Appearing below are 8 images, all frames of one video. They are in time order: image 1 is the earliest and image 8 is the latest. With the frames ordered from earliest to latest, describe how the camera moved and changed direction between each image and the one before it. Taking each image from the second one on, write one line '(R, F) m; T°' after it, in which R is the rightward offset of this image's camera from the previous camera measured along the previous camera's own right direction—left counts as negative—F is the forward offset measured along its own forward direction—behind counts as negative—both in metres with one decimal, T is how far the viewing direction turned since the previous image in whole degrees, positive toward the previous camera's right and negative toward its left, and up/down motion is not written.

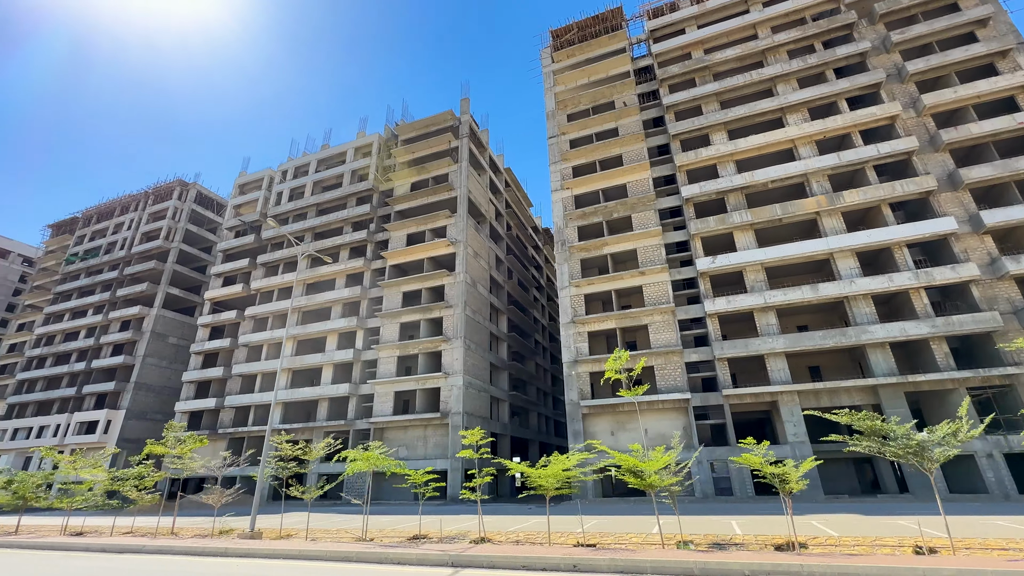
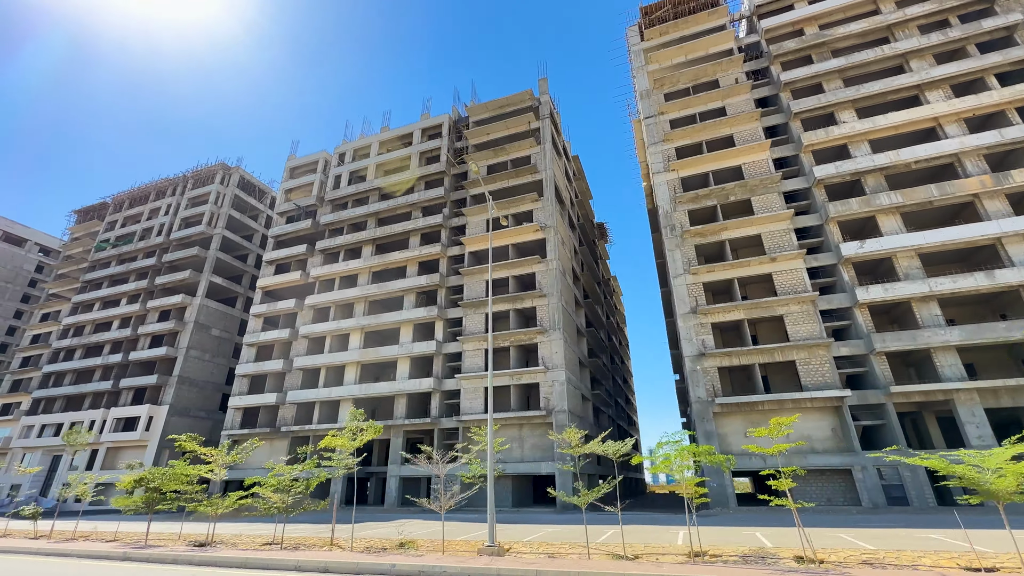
(-9.1, +3.4) m; +1°
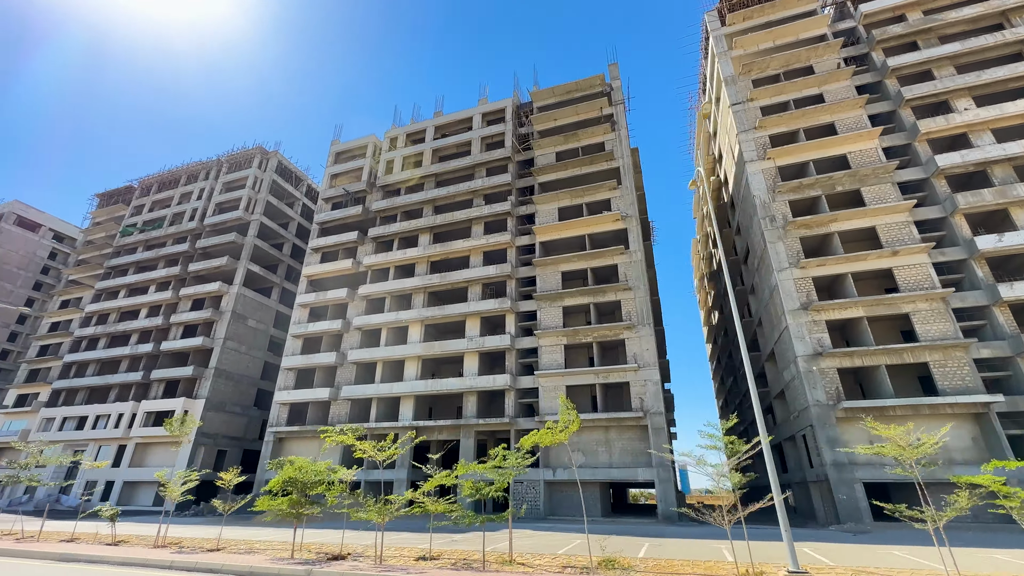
(-7.0, +2.8) m; +1°
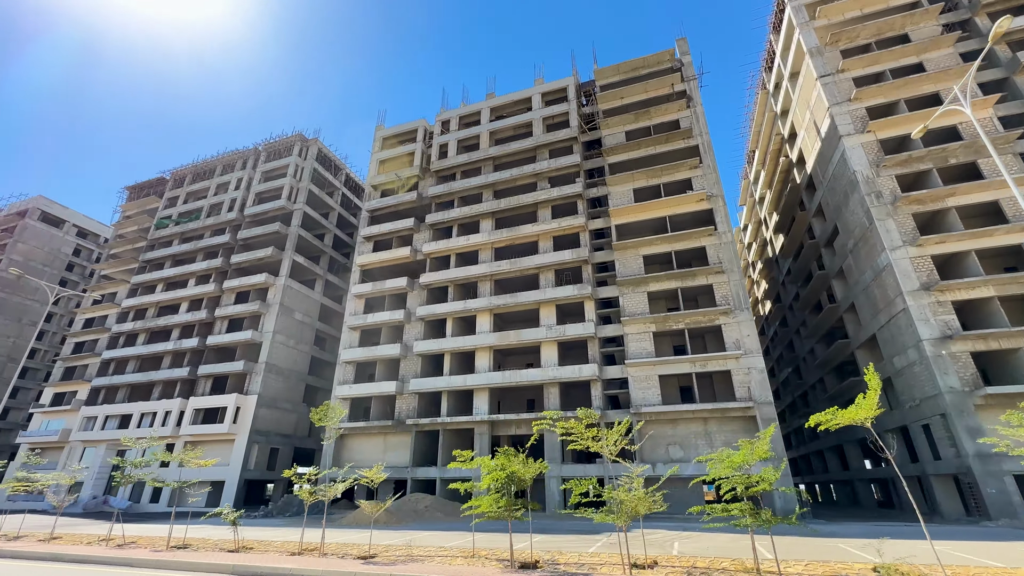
(-6.3, +2.2) m; 0°
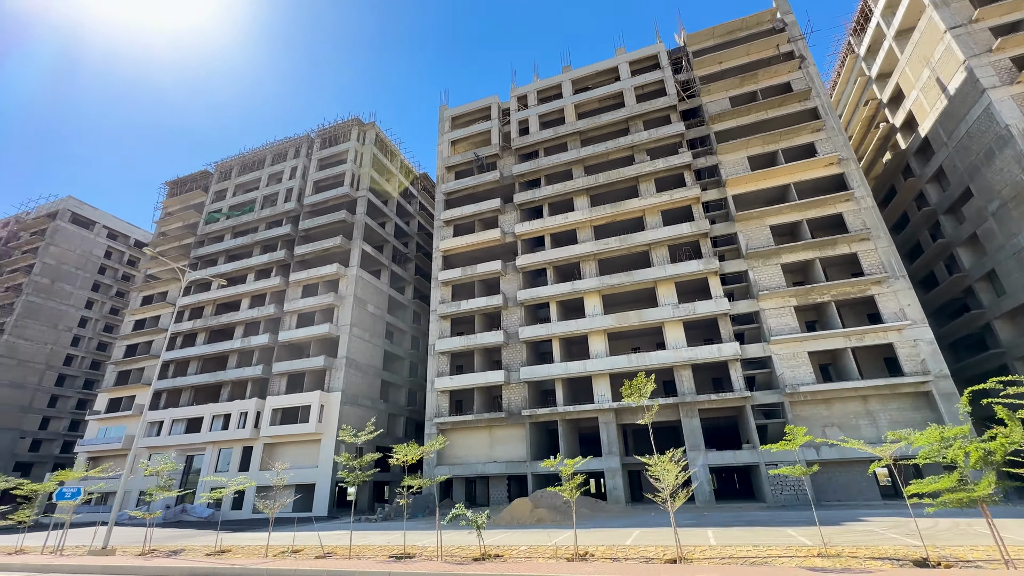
(-9.2, +2.6) m; 0°
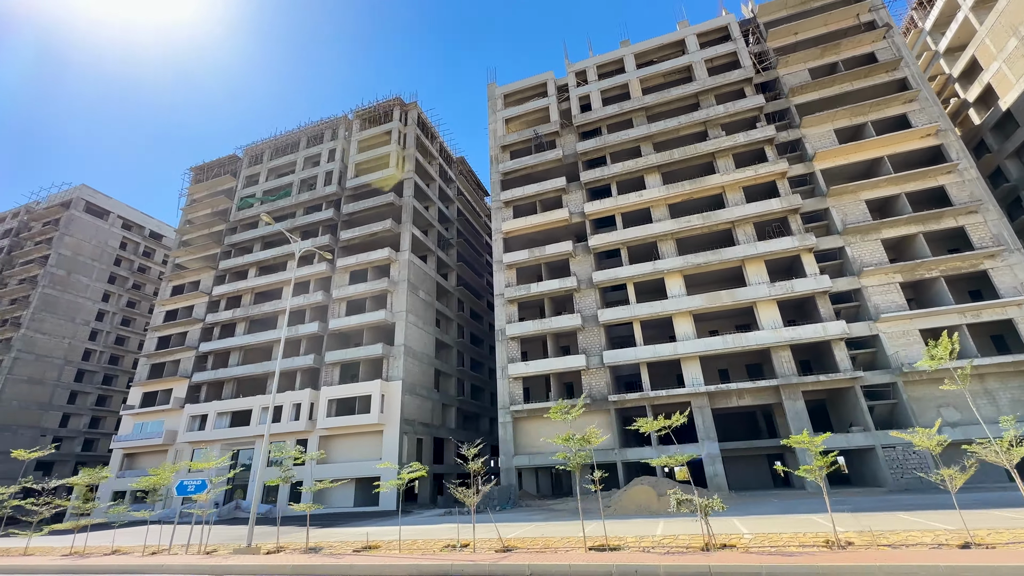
(-6.7, +1.8) m; +1°
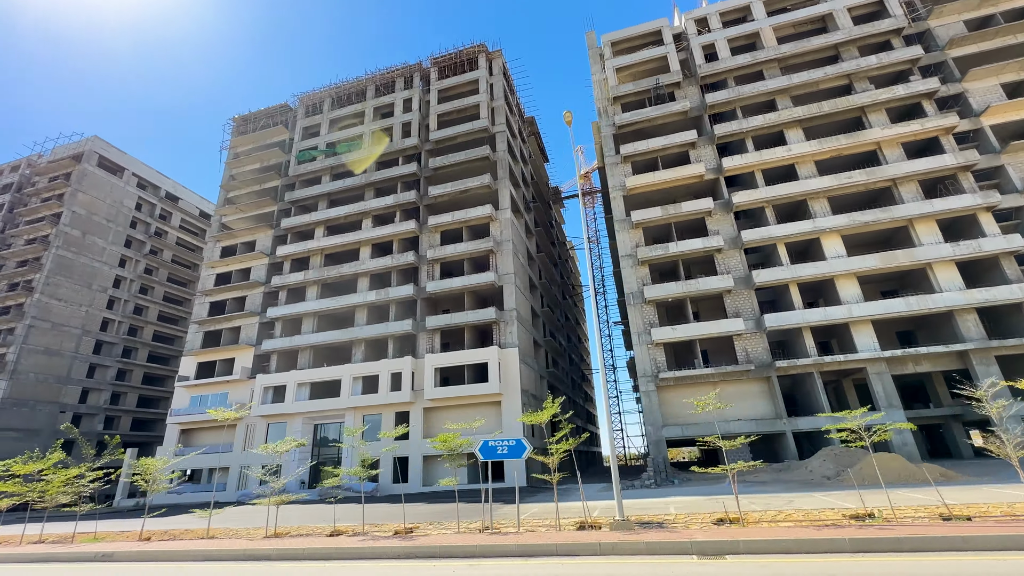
(-12.5, +3.6) m; +3°
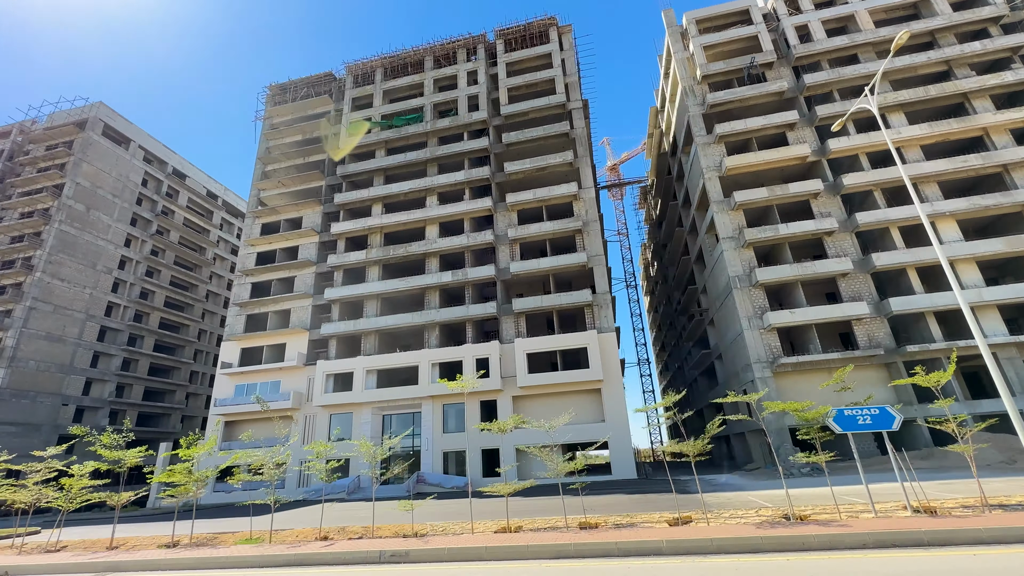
(-9.8, +2.7) m; +4°
